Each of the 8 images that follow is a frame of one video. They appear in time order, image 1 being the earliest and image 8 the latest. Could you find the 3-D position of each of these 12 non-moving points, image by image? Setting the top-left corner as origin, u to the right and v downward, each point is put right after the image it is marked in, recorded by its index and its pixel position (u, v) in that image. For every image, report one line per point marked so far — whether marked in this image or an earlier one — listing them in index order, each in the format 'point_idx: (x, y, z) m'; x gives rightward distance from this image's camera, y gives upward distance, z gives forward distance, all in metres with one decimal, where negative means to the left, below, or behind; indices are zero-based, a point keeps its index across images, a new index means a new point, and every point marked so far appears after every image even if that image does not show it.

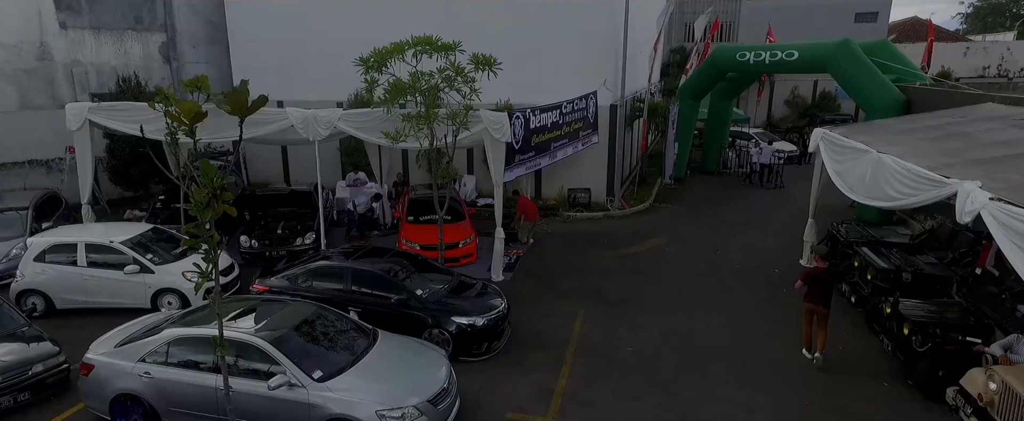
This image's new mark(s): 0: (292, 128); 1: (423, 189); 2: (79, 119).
0: (-4.7, +1.7, +13.0) m
1: (-2.1, +0.5, +14.6) m
2: (-9.5, +2.0, +13.5) m
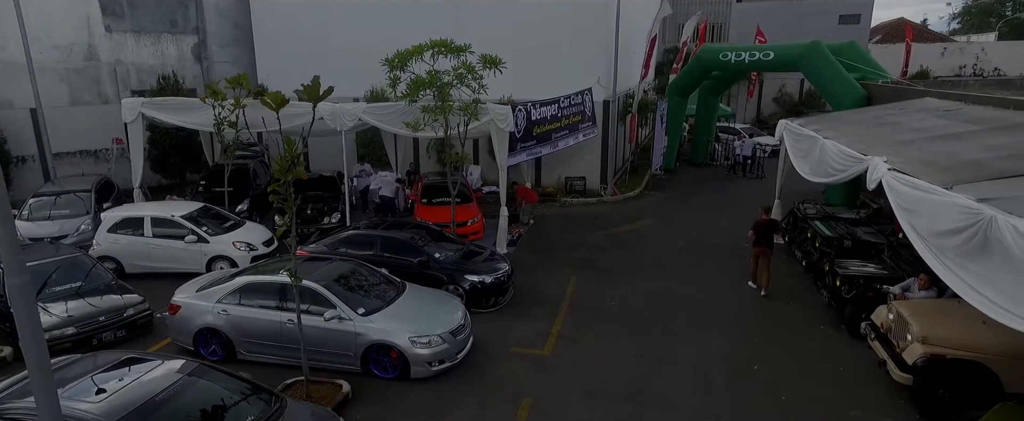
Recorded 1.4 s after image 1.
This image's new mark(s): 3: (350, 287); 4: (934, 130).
0: (-4.7, +2.1, +14.8) m
1: (-2.1, +0.9, +16.4) m
2: (-9.4, +2.4, +15.3) m
3: (-2.4, -1.1, +9.1) m
4: (+6.9, +1.4, +10.0) m
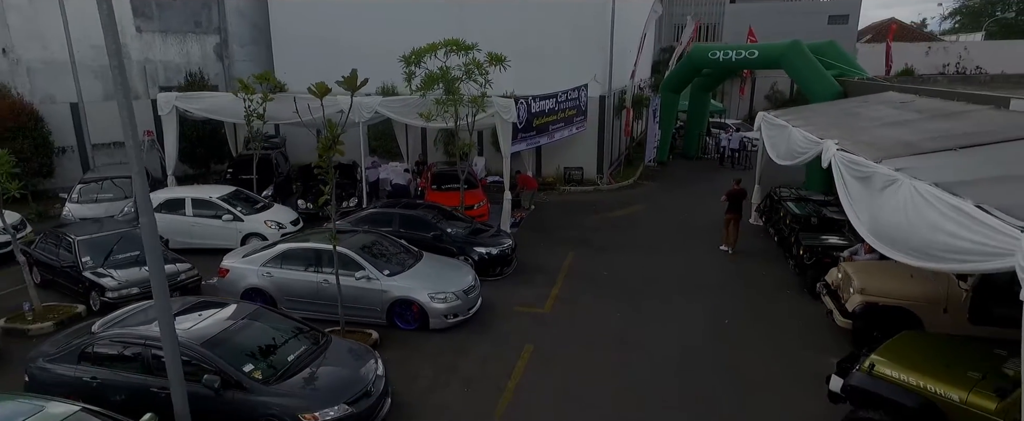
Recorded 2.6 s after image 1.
0: (-4.6, +2.5, +16.2) m
1: (-2.0, +1.3, +17.8) m
2: (-9.4, +2.8, +16.7) m
3: (-2.3, -0.7, +10.5) m
4: (+7.0, +1.8, +11.4) m
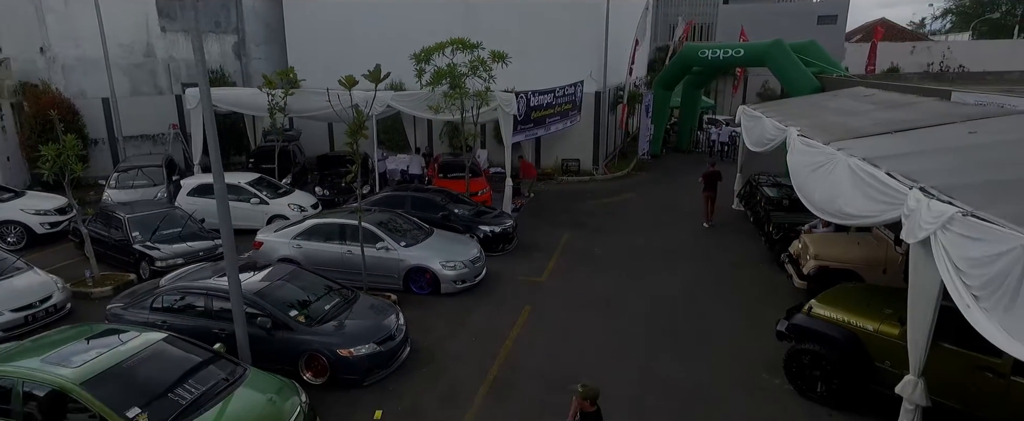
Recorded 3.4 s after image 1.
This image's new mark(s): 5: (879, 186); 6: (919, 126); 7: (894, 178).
0: (-4.6, +2.9, +17.5) m
1: (-2.0, +1.7, +19.2) m
2: (-9.3, +3.2, +18.1) m
3: (-2.3, -0.4, +11.8) m
4: (+7.0, +2.1, +12.8) m
5: (+4.2, +0.3, +7.1) m
6: (+6.4, +1.3, +9.6) m
7: (+4.3, +0.4, +7.0) m
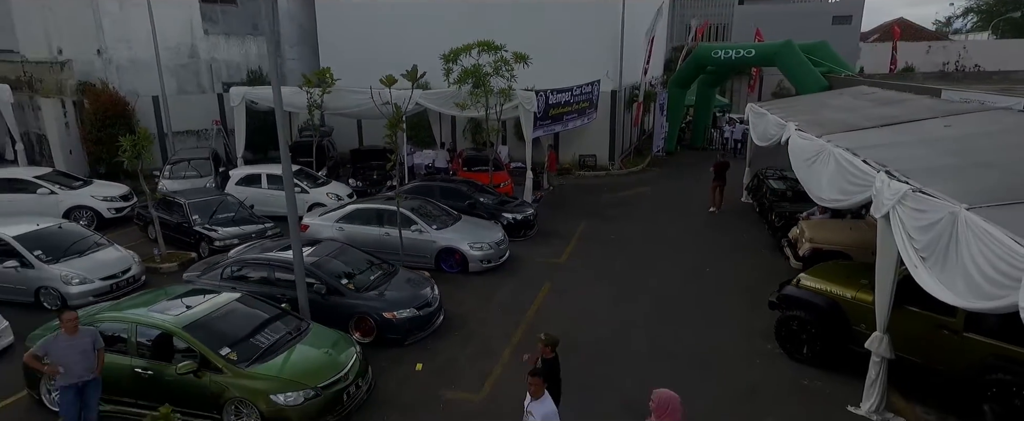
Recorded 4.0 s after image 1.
0: (-3.9, +3.2, +18.8) m
1: (-1.3, +2.0, +20.4) m
2: (-8.7, +3.5, +19.5) m
3: (-1.9, -0.1, +13.0) m
4: (+7.5, +2.4, +13.7) m
5: (+4.5, +0.5, +8.2) m
6: (+6.7, +1.5, +10.5) m
7: (+4.6, +0.6, +8.0) m
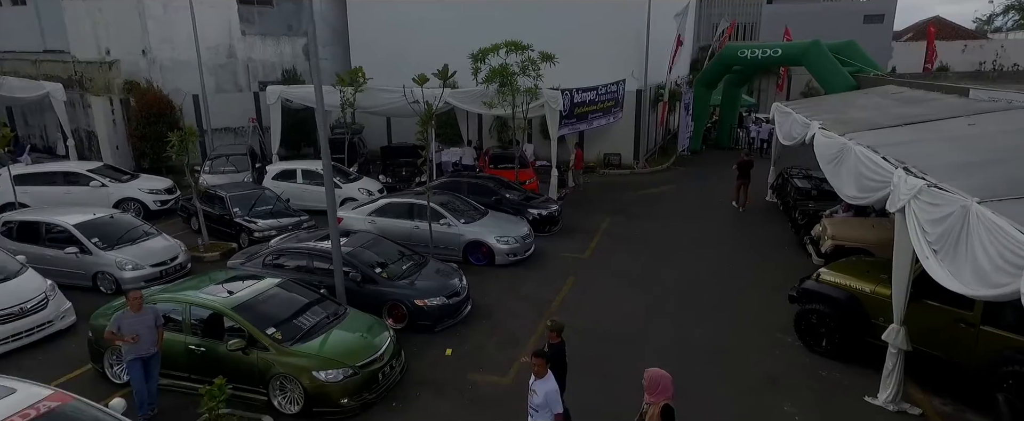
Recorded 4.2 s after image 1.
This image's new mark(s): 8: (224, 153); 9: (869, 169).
0: (-3.1, +3.3, +19.3) m
1: (-0.4, +2.1, +20.8) m
2: (-7.8, +3.7, +20.2) m
3: (-1.3, 0.0, +13.5) m
4: (+8.1, +2.4, +13.8) m
5: (+4.9, +0.6, +8.3) m
6: (+7.2, +1.6, +10.6) m
7: (+5.0, +0.7, +8.2) m
8: (-9.0, +1.8, +19.3) m
9: (+4.9, +0.6, +8.5) m
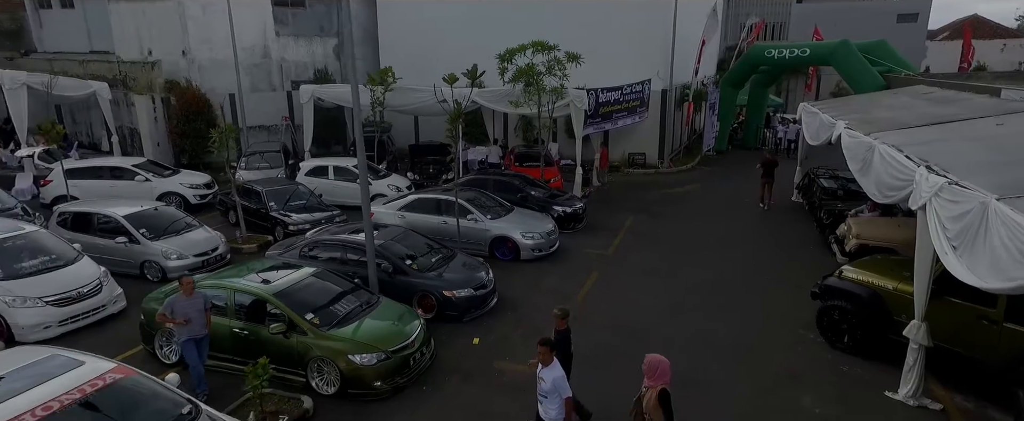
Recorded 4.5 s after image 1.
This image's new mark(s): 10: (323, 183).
0: (-2.3, +3.4, +19.7) m
1: (+0.5, +2.2, +21.1) m
2: (-6.9, +3.9, +20.8) m
3: (-0.7, +0.1, +13.8) m
4: (+8.7, +2.4, +13.8) m
5: (+5.3, +0.6, +8.4) m
6: (+7.7, +1.6, +10.6) m
7: (+5.3, +0.7, +8.3) m
8: (-8.2, +2.0, +19.9) m
9: (+5.3, +0.6, +8.6) m
10: (-5.4, +0.8, +17.6) m
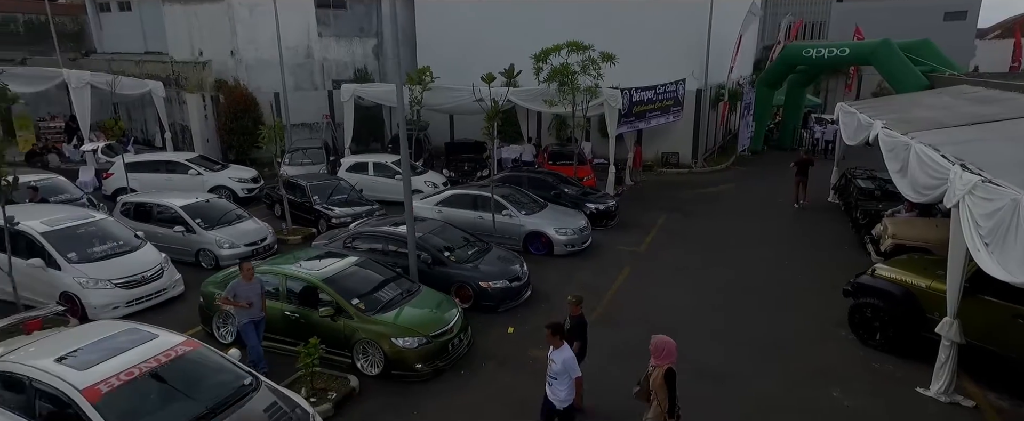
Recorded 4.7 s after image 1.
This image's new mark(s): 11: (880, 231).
0: (-1.1, +3.5, +20.1) m
1: (+1.6, +2.3, +21.4) m
2: (-5.7, +4.0, +21.4) m
3: (+0.1, +0.2, +14.2) m
4: (+9.5, +2.4, +13.6) m
5: (+5.8, +0.6, +8.5) m
6: (+8.3, +1.6, +10.6) m
7: (+5.8, +0.7, +8.3) m
8: (-7.1, +2.1, +20.6) m
9: (+5.8, +0.6, +8.7) m
10: (-4.4, +1.0, +18.2) m
11: (+7.2, -0.4, +12.0) m
